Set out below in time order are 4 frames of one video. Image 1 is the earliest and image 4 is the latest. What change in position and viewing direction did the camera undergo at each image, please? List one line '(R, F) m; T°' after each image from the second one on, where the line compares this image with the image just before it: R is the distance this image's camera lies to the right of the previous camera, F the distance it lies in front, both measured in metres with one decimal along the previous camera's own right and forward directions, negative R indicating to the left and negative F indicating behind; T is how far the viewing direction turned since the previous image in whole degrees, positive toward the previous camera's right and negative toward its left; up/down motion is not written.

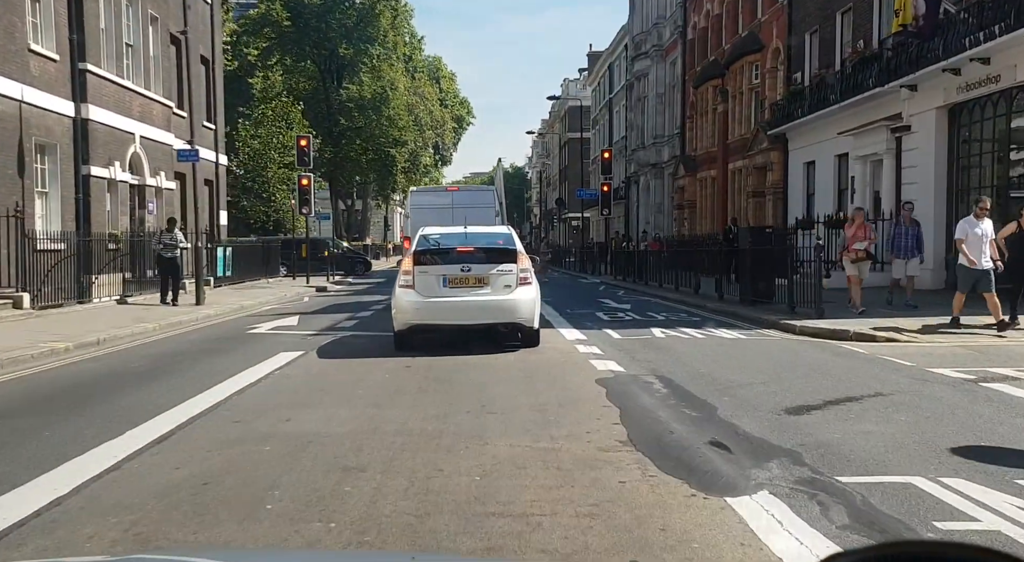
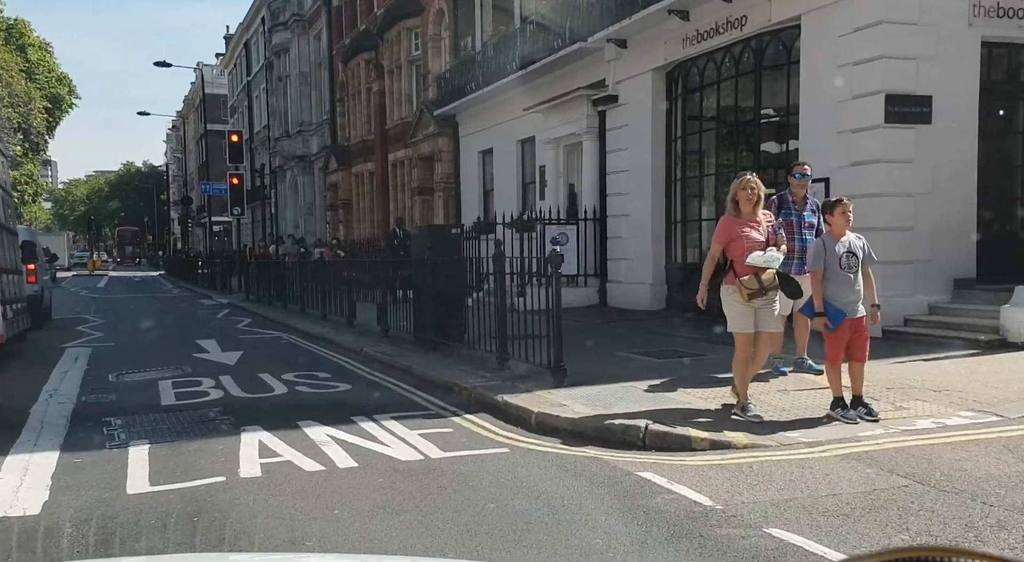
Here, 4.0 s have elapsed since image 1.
(+1.4, +5.9) m; +22°
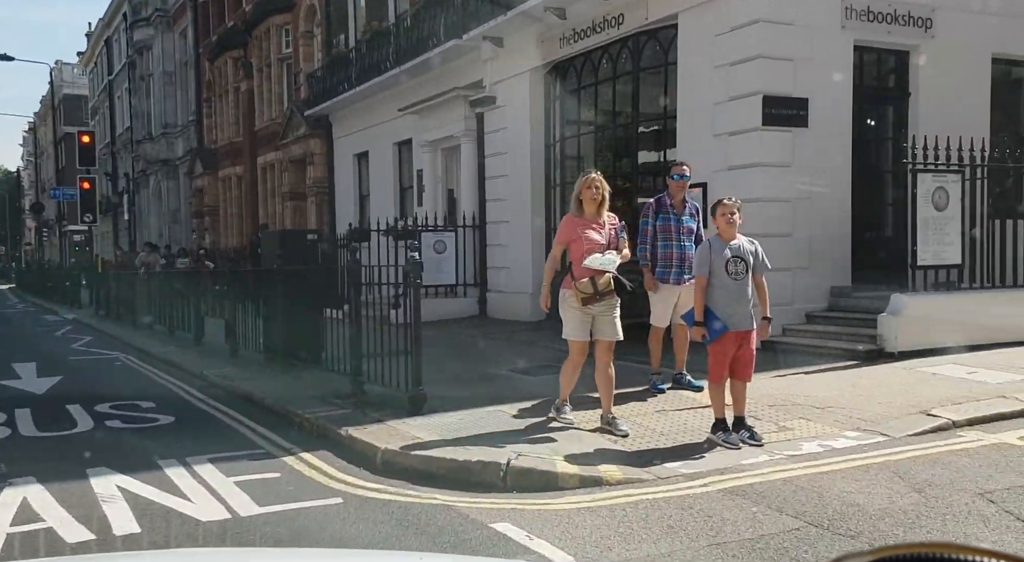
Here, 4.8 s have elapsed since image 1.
(+0.3, +0.8) m; +7°
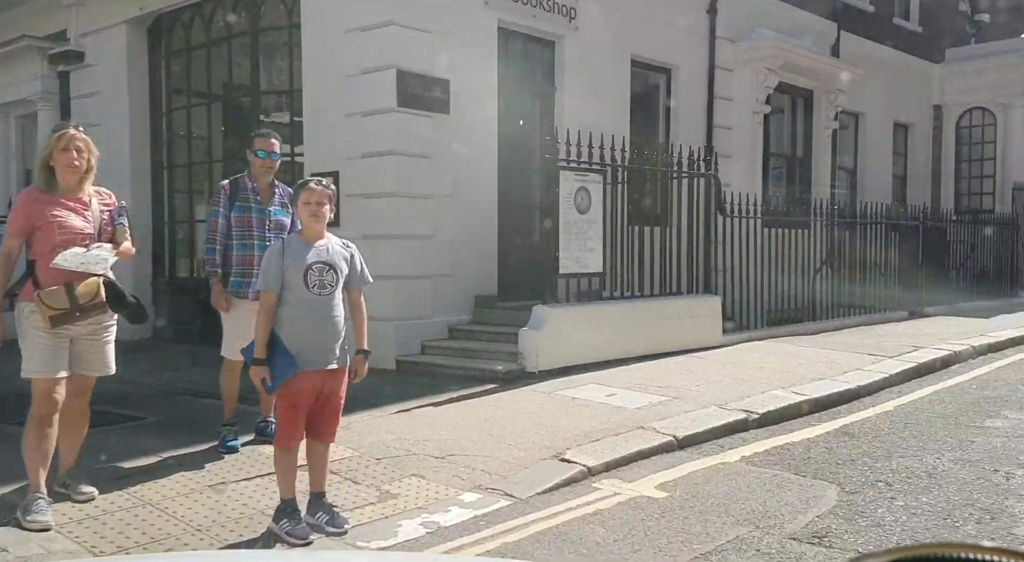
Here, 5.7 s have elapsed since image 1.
(+0.9, +1.7) m; +21°
